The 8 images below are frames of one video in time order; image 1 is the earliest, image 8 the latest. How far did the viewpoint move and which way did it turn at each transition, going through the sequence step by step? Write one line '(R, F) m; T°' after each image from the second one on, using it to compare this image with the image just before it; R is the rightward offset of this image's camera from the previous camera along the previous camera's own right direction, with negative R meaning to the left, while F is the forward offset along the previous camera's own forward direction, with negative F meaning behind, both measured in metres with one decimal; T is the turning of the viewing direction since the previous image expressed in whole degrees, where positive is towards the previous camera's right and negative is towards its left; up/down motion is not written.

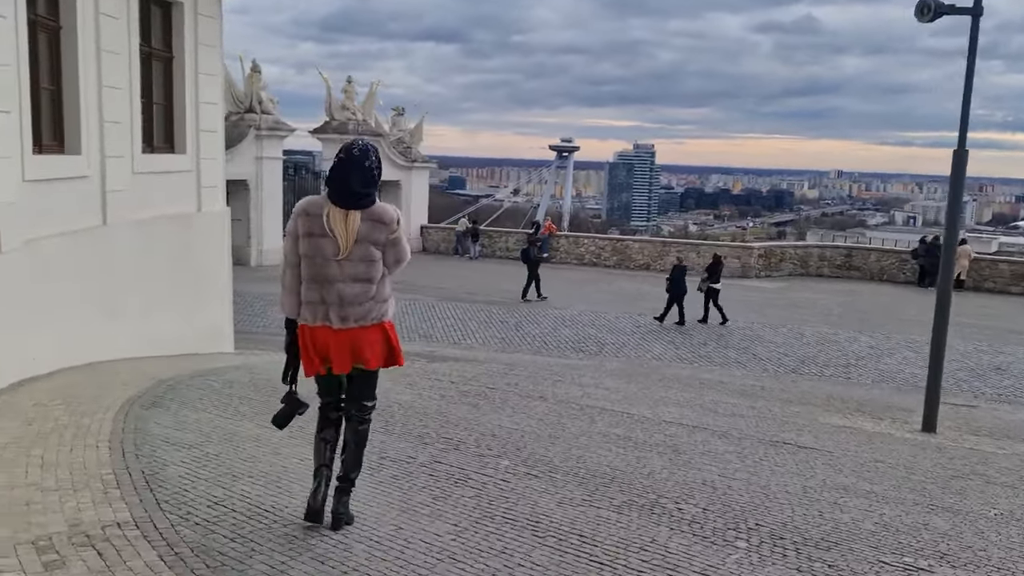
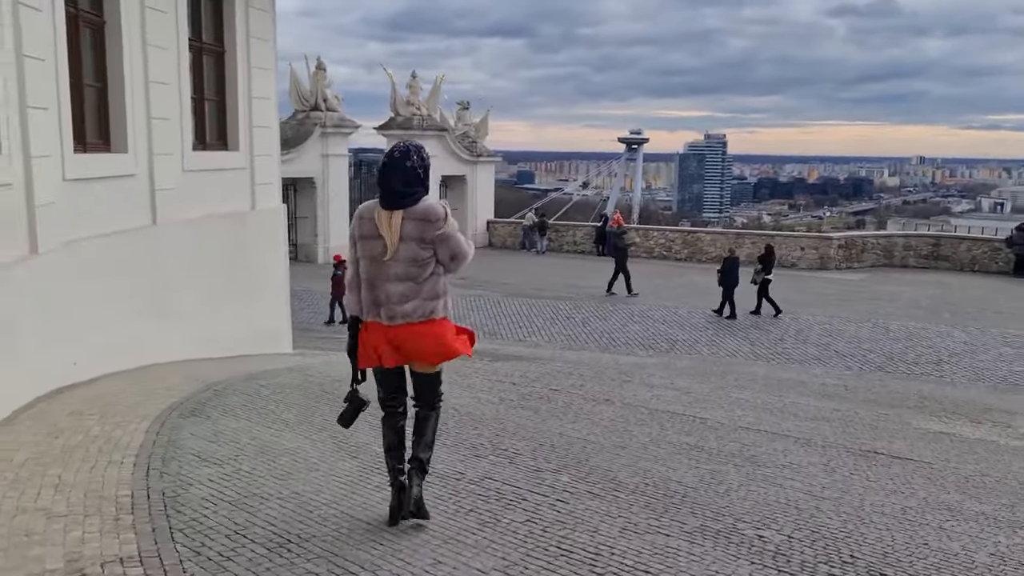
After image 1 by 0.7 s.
(+0.1, +0.5) m; -5°
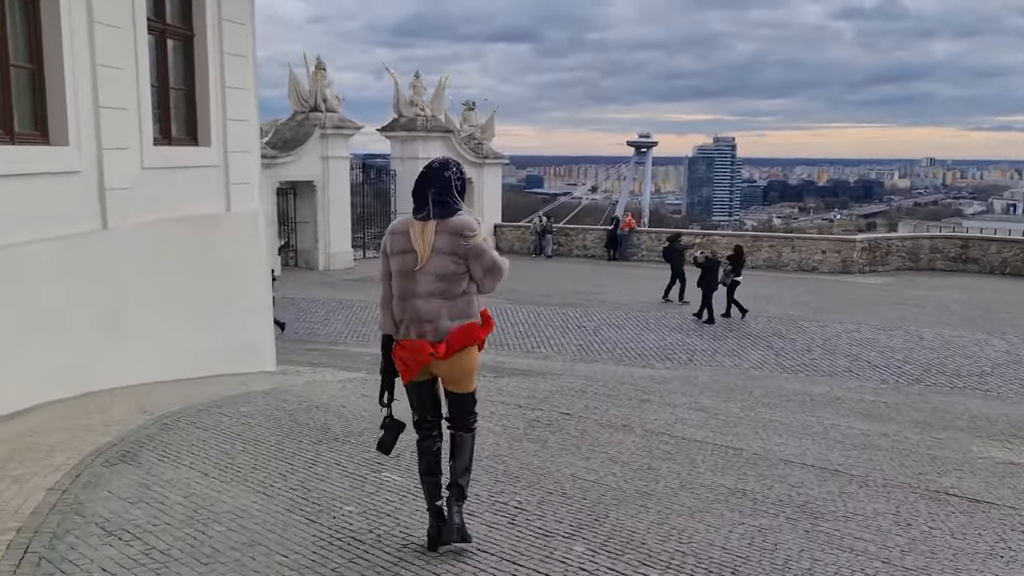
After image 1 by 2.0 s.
(0.0, +1.0) m; -1°
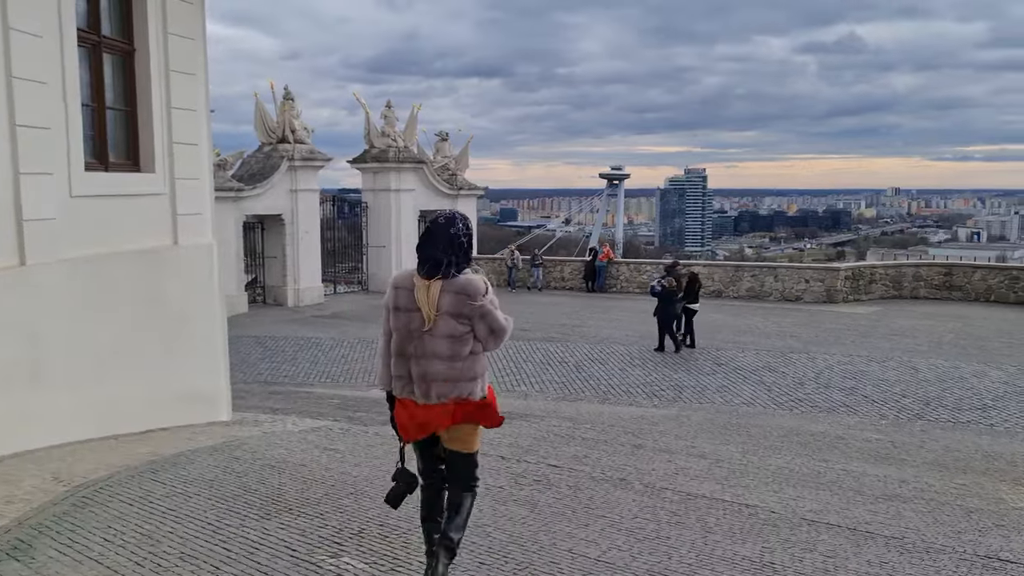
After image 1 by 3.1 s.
(0.0, +0.8) m; +2°
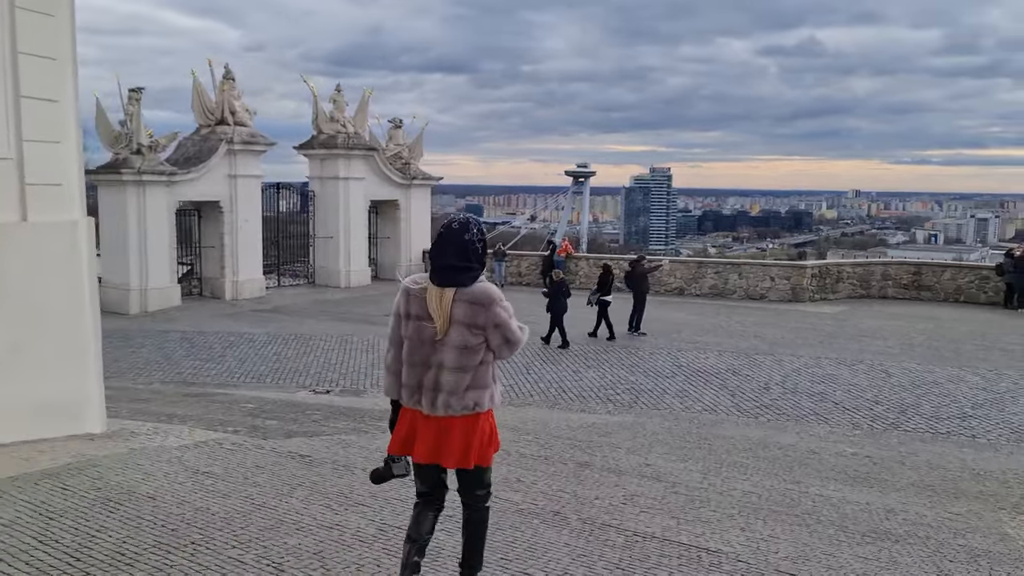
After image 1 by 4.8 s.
(+0.3, +1.2) m; +2°
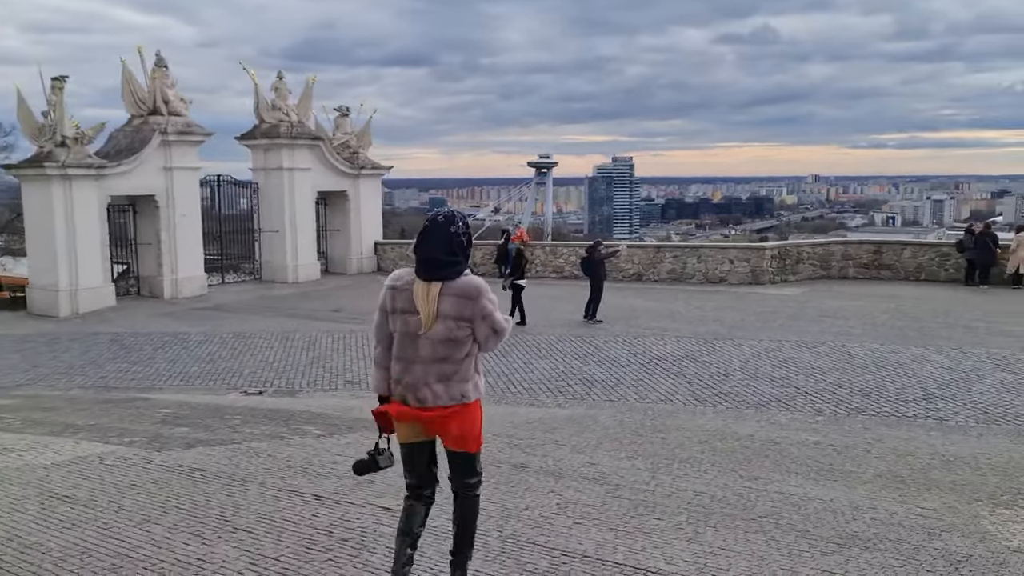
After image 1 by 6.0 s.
(+0.3, +0.7) m; +2°
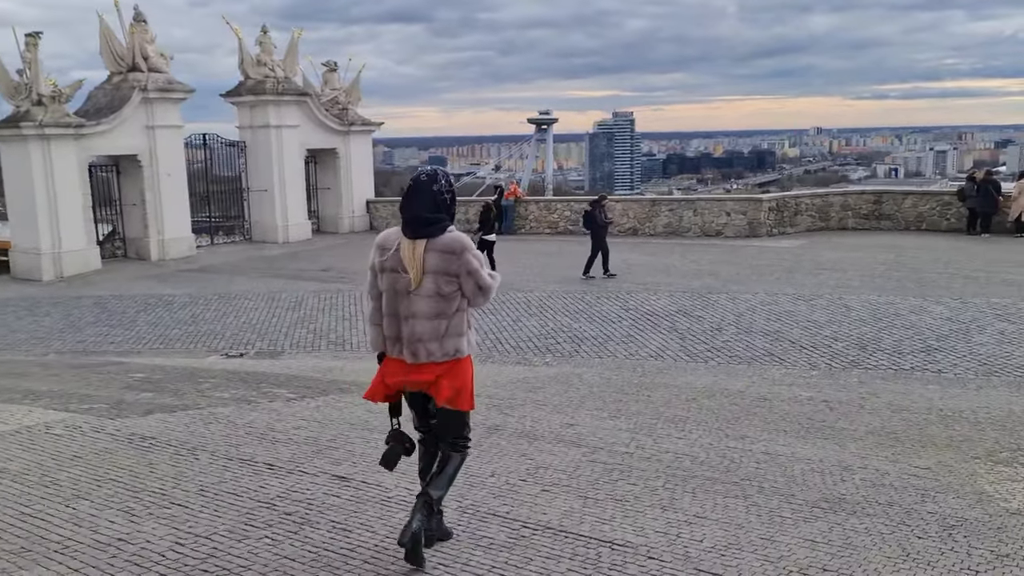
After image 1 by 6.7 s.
(+0.2, +0.4) m; 0°
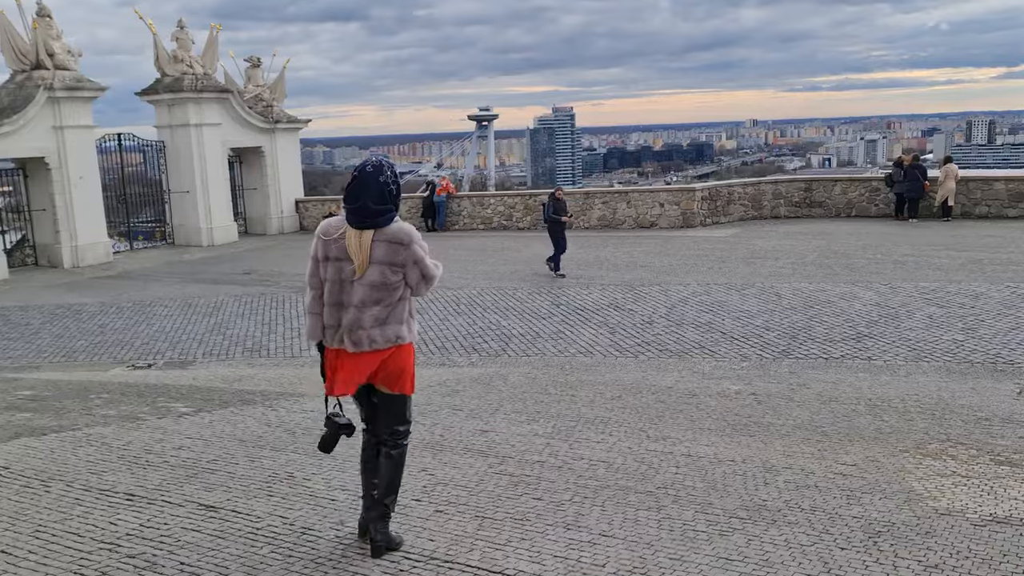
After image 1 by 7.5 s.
(+0.3, +0.4) m; +4°
